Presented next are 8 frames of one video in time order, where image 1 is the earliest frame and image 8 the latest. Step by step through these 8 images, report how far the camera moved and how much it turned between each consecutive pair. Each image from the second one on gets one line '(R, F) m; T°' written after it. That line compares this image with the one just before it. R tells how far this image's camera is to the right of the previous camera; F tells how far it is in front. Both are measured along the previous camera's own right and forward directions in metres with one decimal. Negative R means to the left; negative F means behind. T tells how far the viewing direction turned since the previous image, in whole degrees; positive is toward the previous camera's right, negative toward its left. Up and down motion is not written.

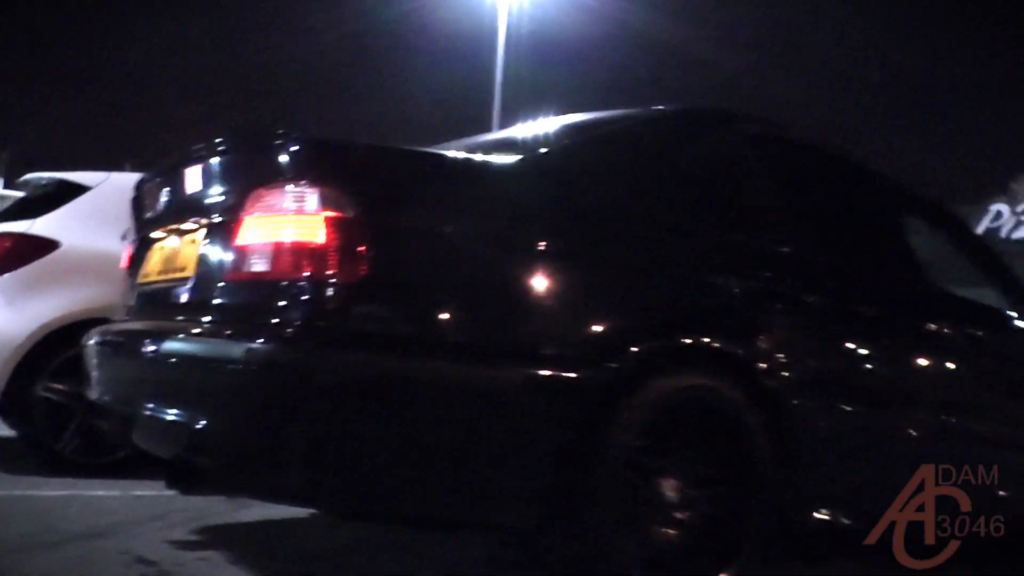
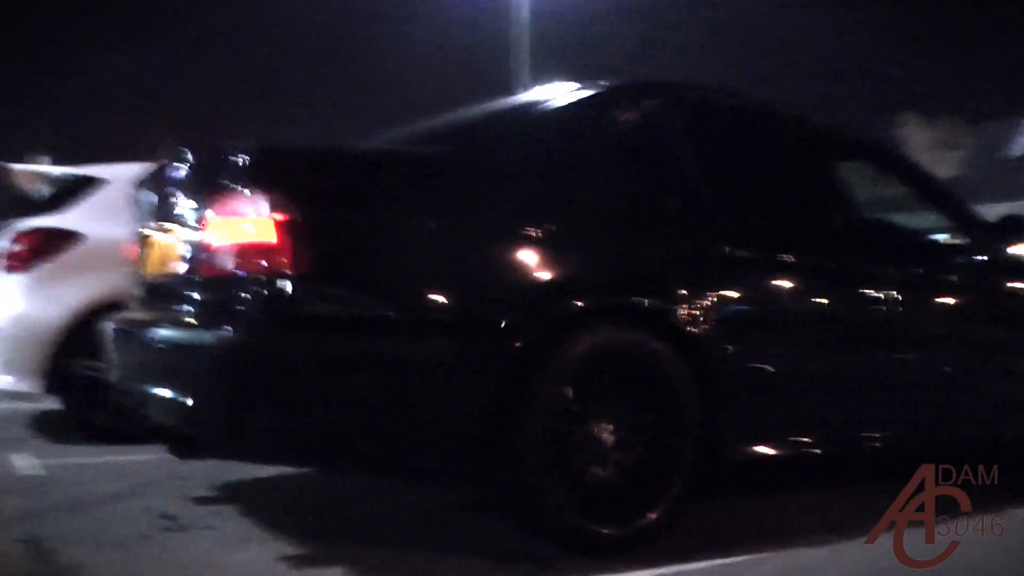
(+0.5, -0.4) m; -5°
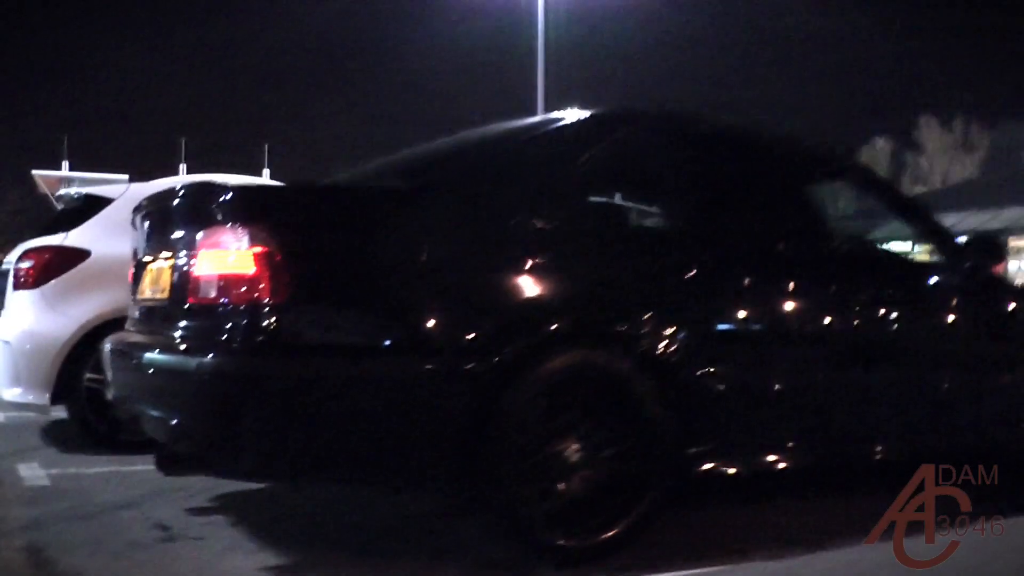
(+0.2, -0.2) m; -1°
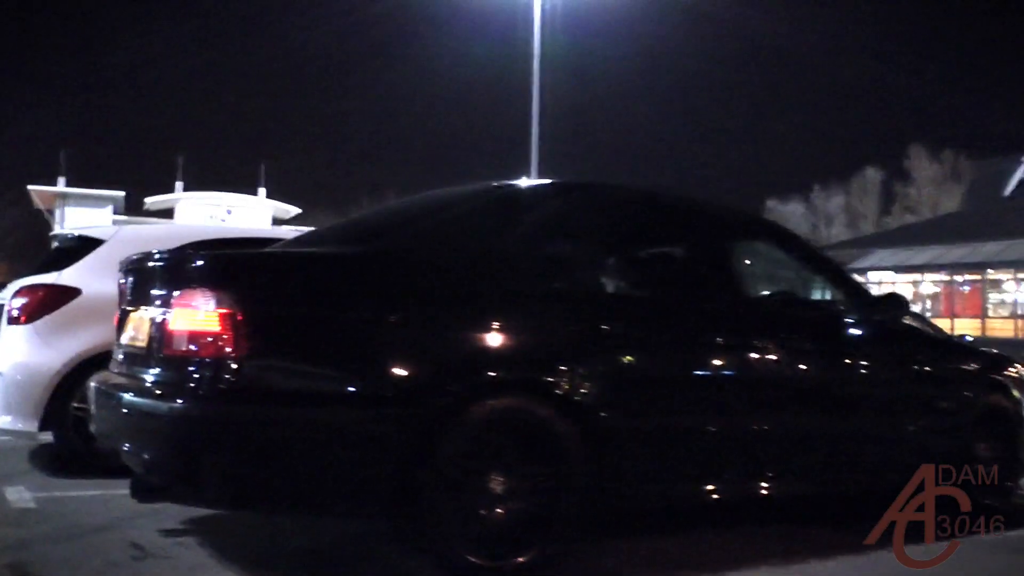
(+0.2, -0.6) m; 0°
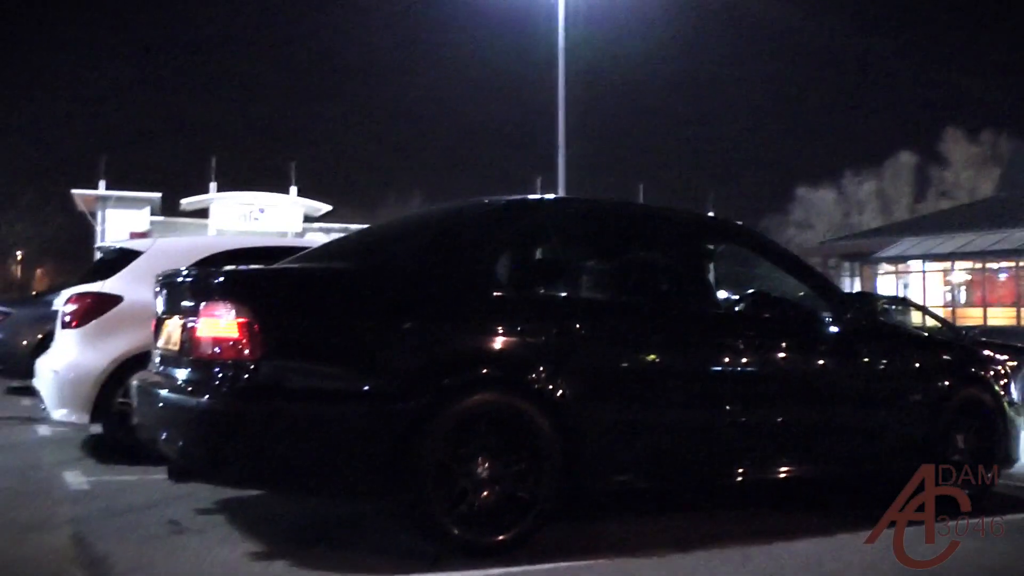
(+0.3, -0.7) m; -2°
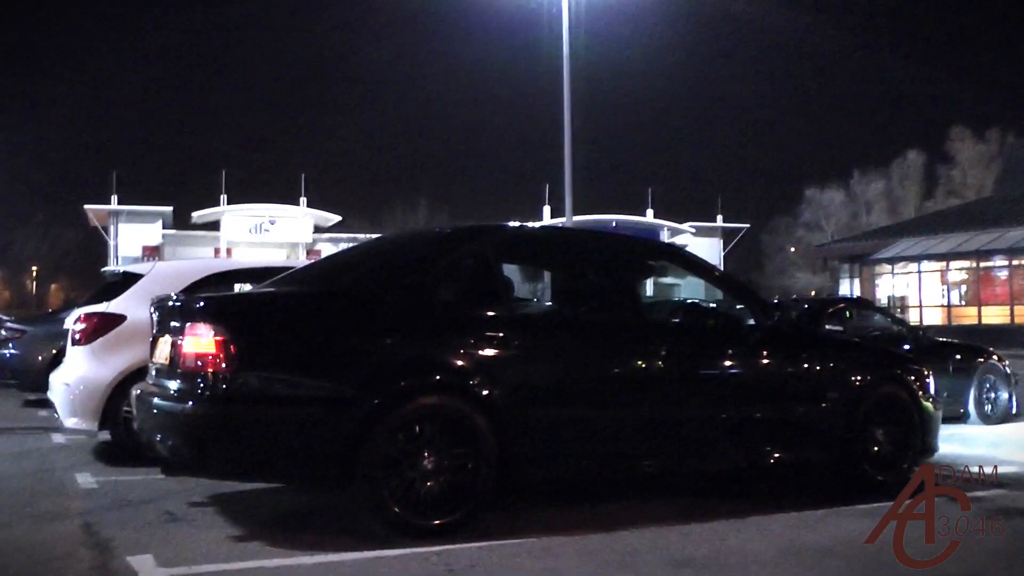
(+0.4, -0.9) m; -1°
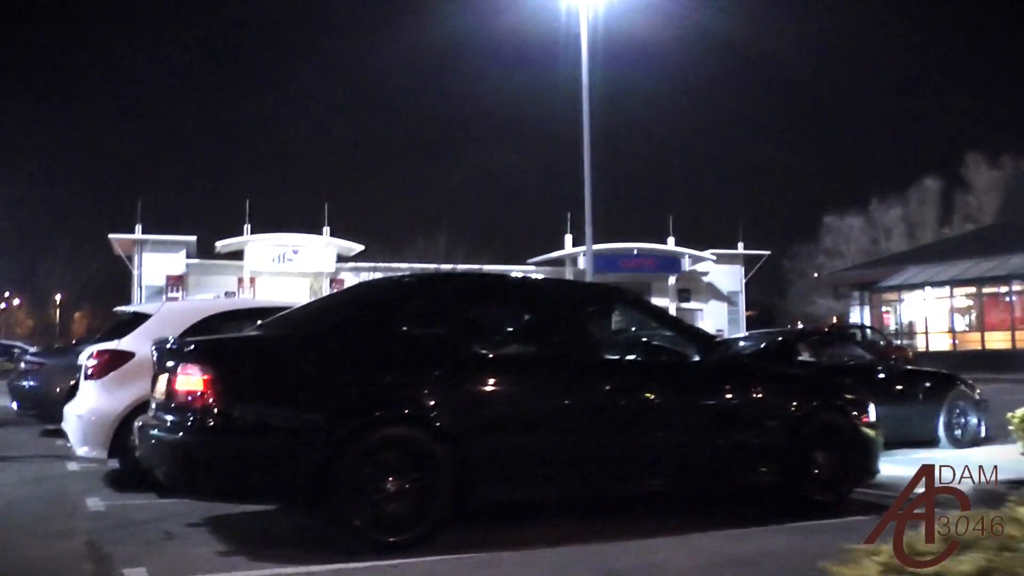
(+0.4, -0.8) m; -1°
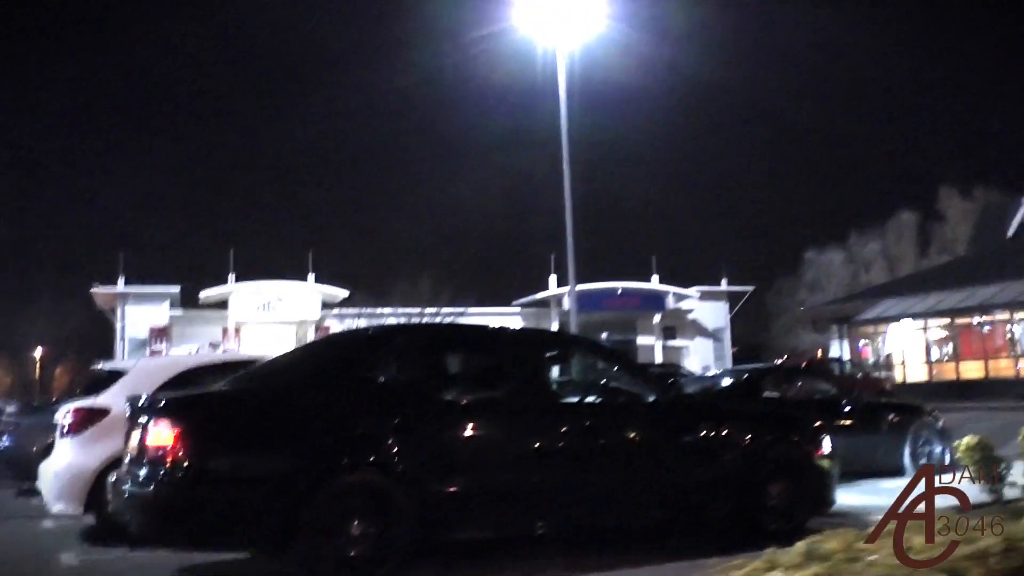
(+0.2, -0.4) m; +1°
